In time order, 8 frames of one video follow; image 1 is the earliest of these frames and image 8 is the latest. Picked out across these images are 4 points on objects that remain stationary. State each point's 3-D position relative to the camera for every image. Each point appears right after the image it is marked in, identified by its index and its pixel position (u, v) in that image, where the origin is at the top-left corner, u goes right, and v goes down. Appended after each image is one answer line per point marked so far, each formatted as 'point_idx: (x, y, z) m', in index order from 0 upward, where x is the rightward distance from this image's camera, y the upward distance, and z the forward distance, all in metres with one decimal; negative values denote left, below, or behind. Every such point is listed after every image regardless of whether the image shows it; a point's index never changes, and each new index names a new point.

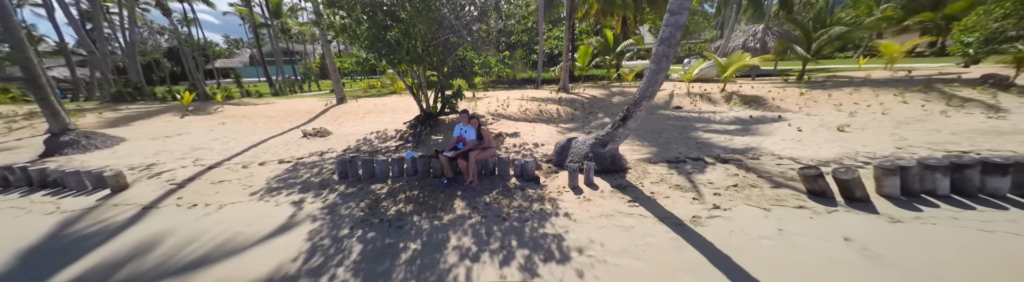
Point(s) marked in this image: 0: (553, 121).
0: (+0.9, +0.4, +5.3) m
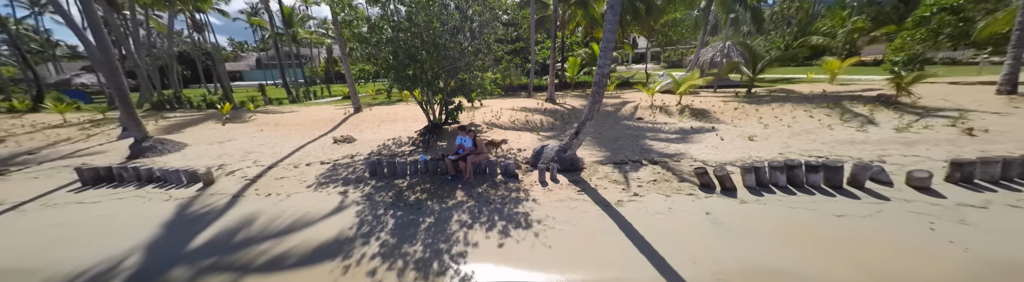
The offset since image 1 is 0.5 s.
0: (+0.6, +0.3, +6.4) m
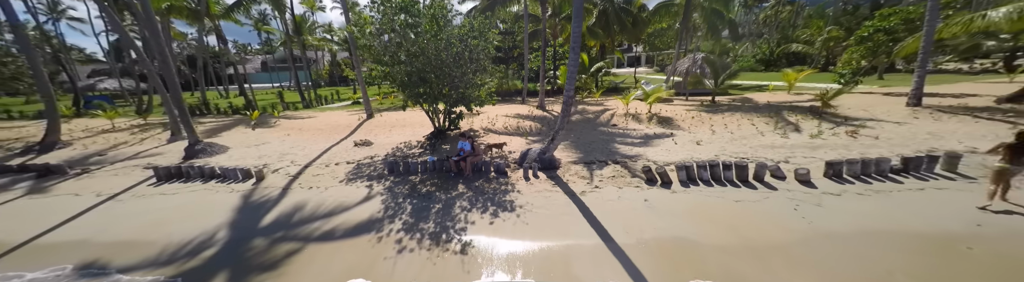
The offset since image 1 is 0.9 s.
0: (+0.4, +0.2, +7.6) m
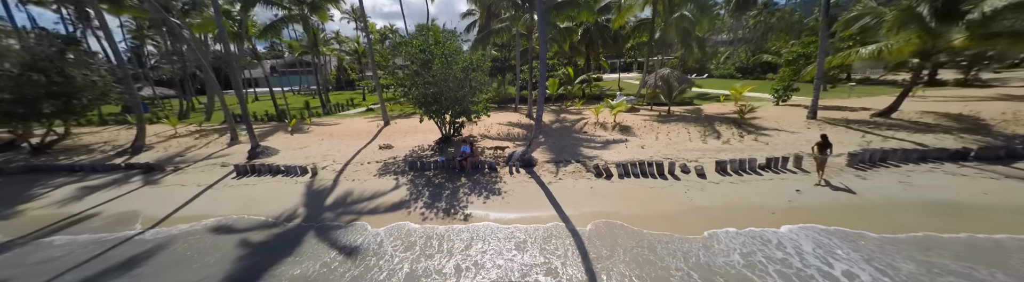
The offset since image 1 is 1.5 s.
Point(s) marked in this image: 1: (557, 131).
0: (+0.1, 0.0, +9.5) m
1: (+1.8, +0.4, +10.0) m
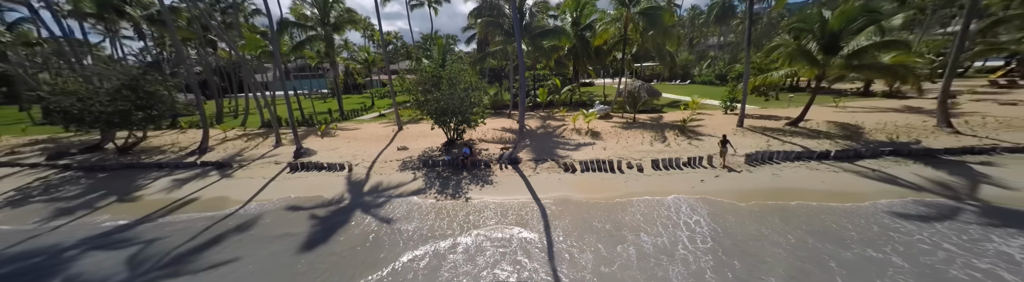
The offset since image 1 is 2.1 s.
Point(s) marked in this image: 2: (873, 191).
0: (-0.3, -0.1, +11.8) m
1: (+1.4, +0.3, +12.3) m
2: (+10.0, -1.4, +6.8) m
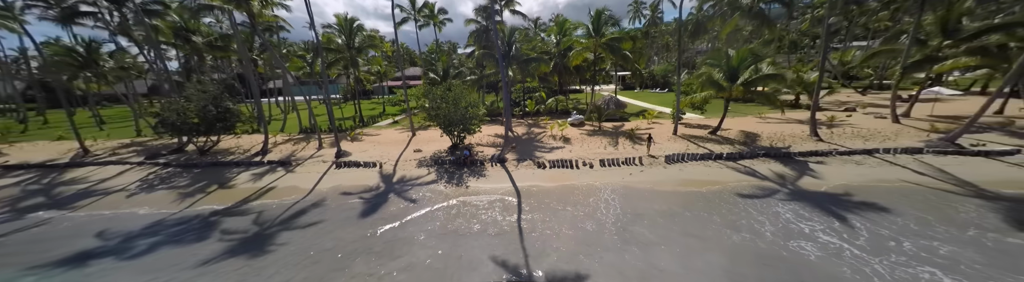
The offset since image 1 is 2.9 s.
0: (-0.9, -0.3, +15.2) m
1: (+0.8, 0.0, +15.7) m
2: (+9.3, -1.6, +10.2) m
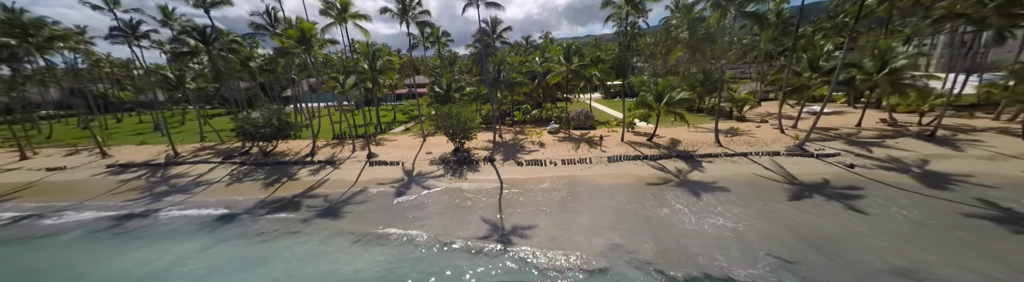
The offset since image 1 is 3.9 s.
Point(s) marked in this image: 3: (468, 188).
0: (-1.9, -0.7, +20.0) m
1: (-0.1, -0.4, +20.5) m
2: (+8.4, -2.0, +14.9) m
3: (-2.6, -2.8, +14.5) m
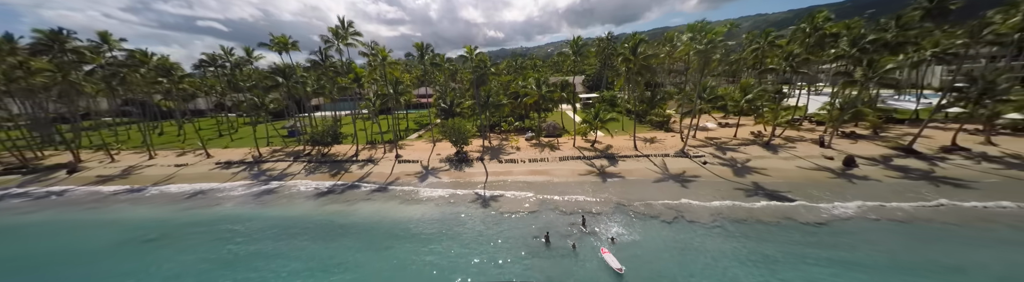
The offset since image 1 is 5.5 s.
0: (-3.6, -1.3, +28.2) m
1: (-1.8, -0.9, +28.6) m
2: (+6.7, -2.5, +23.1) m
3: (-4.3, -3.3, +22.7) m
